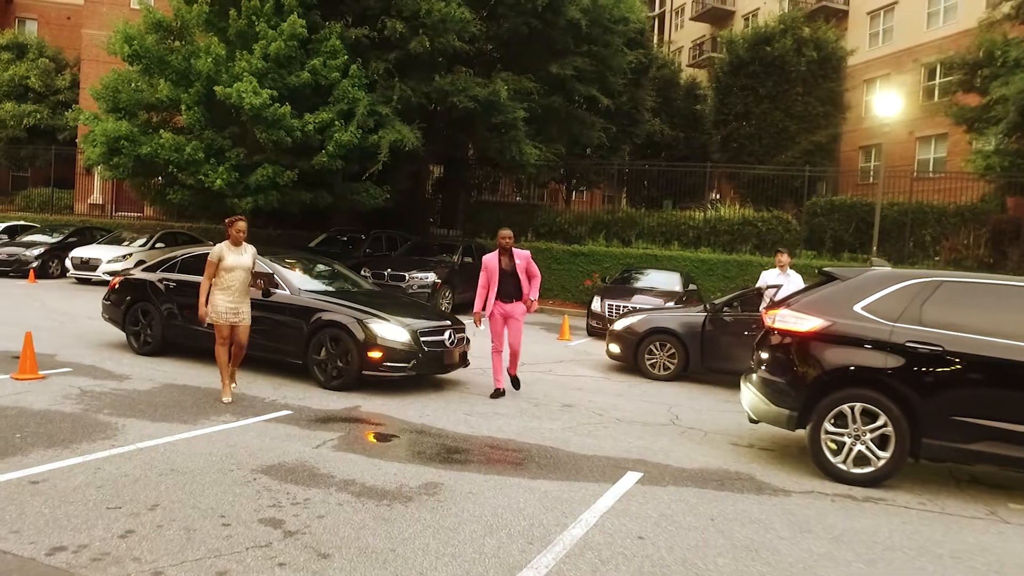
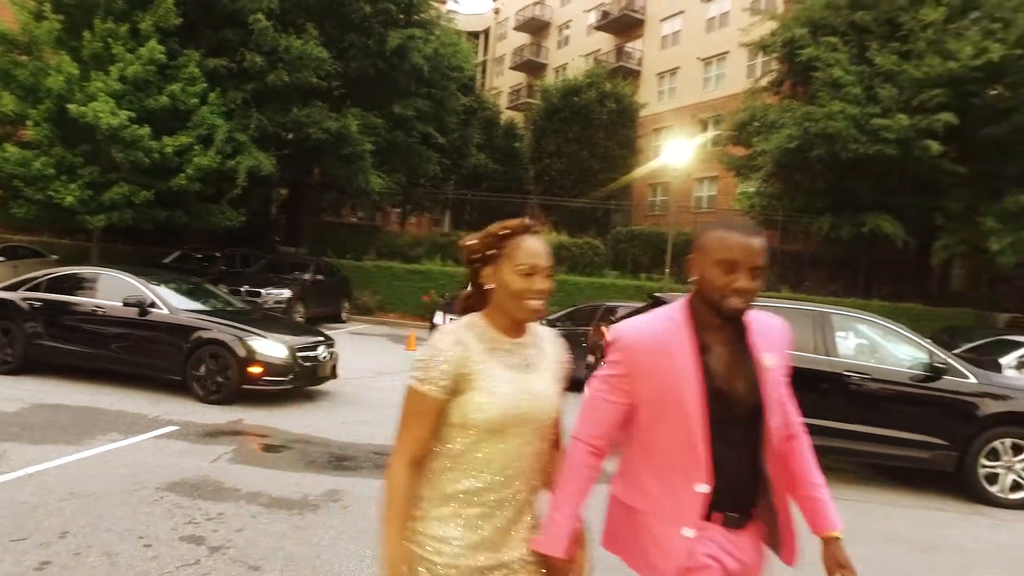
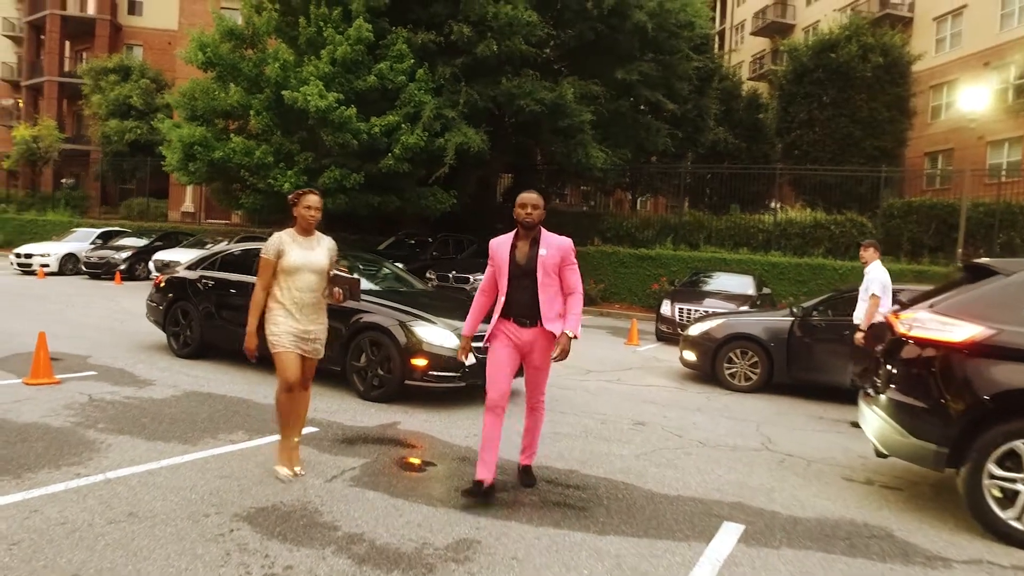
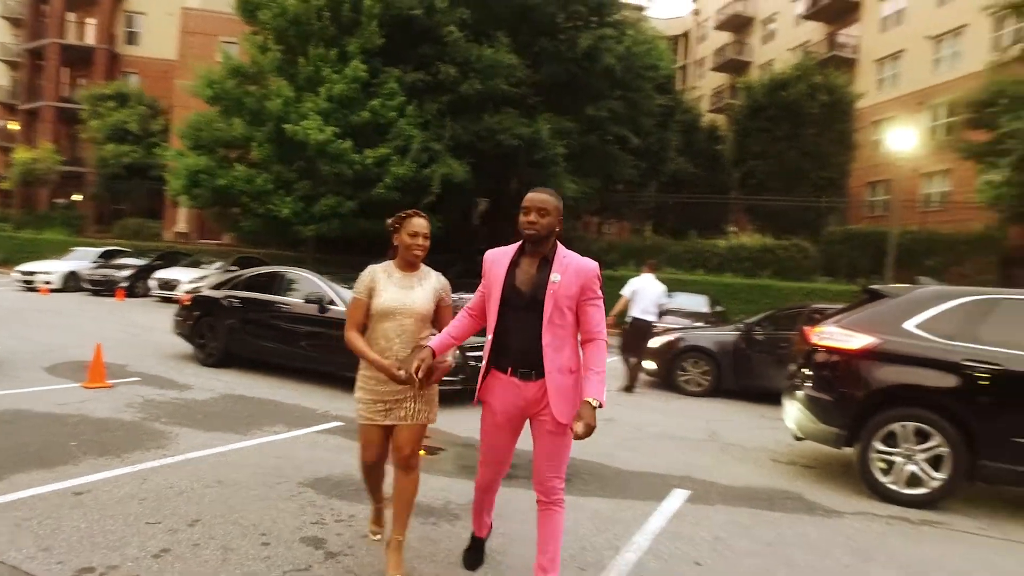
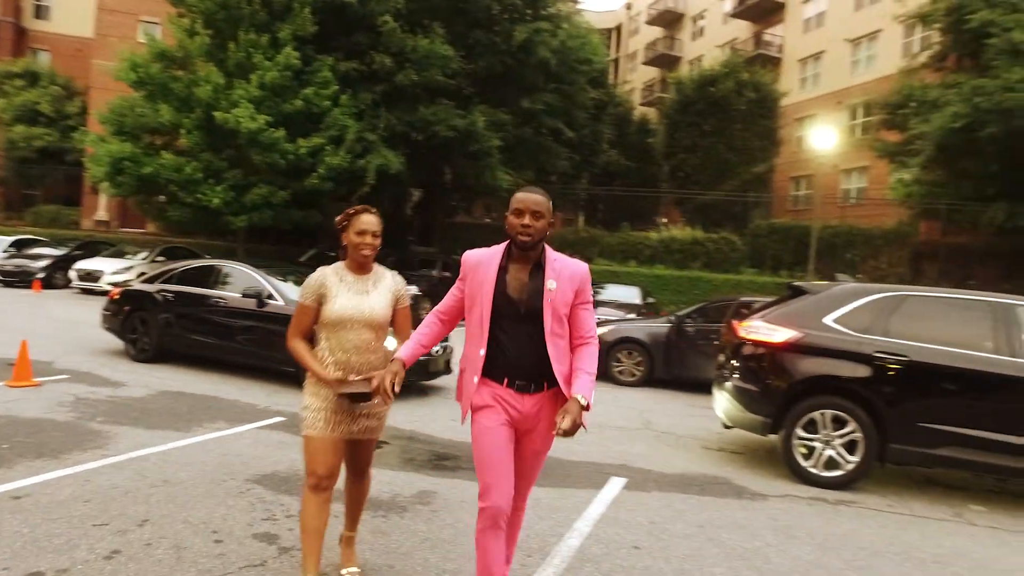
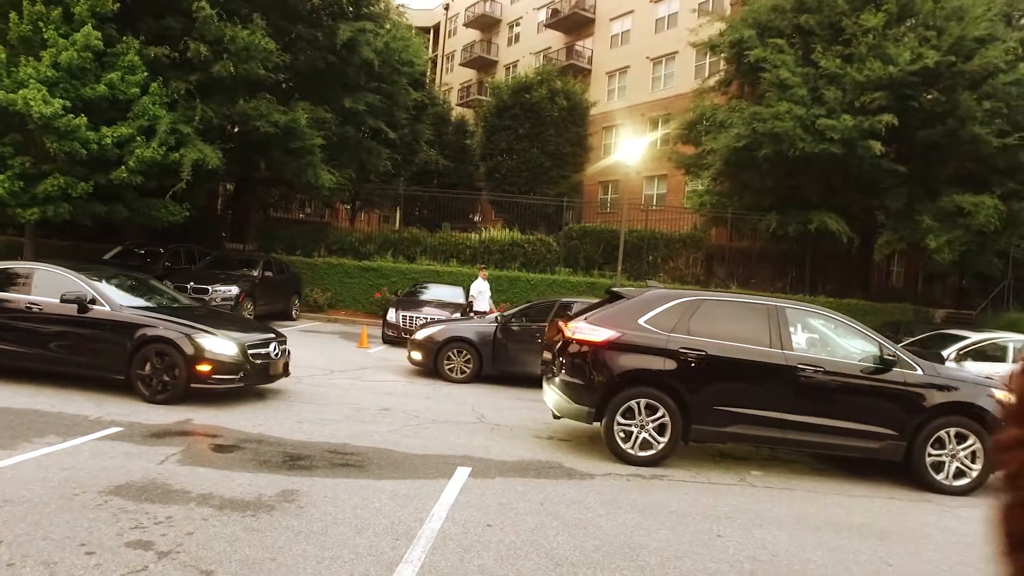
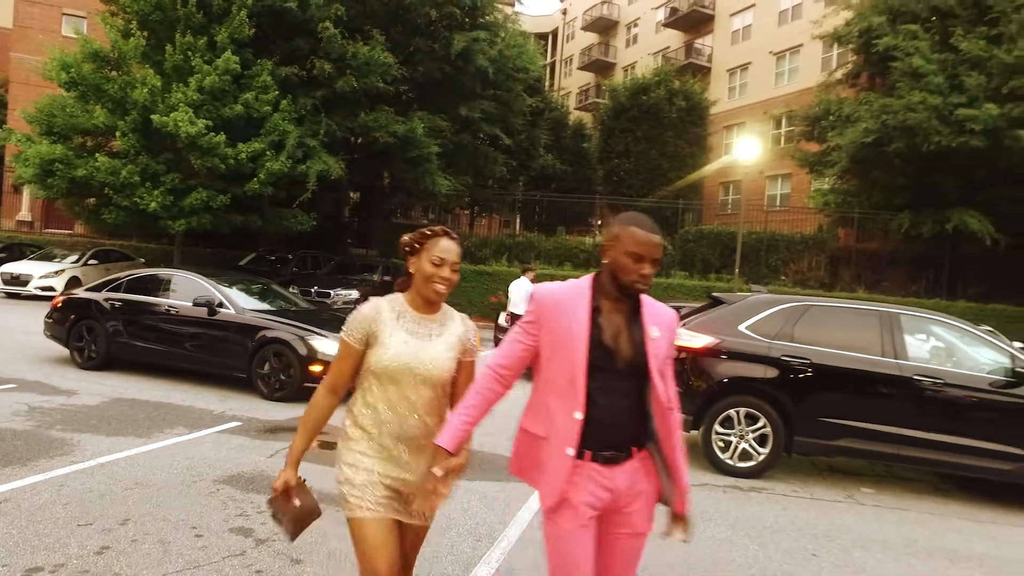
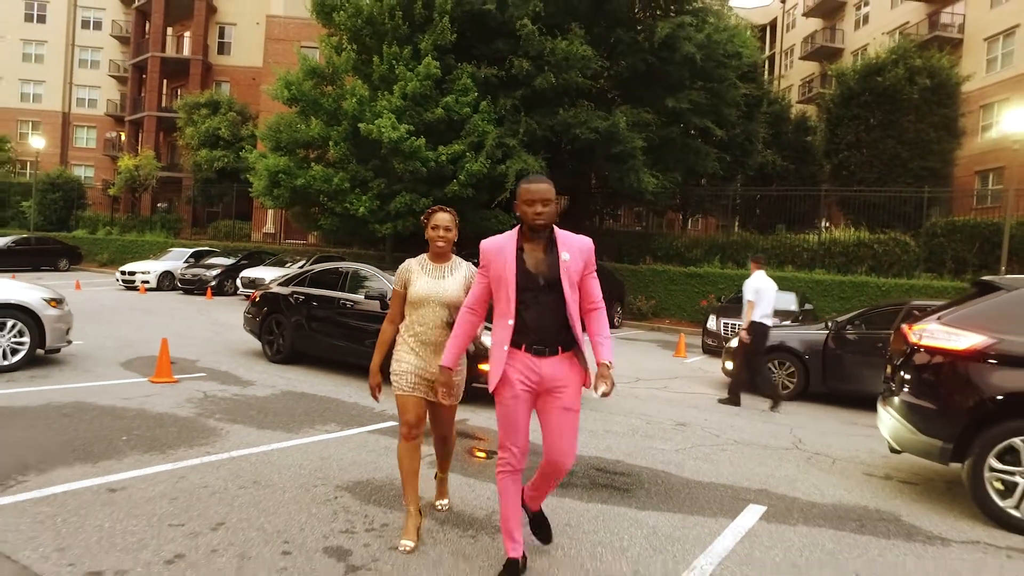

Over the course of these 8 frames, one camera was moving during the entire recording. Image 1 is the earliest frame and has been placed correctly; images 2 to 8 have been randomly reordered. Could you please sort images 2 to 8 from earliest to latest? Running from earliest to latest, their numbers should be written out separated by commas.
3, 8, 4, 5, 7, 2, 6
